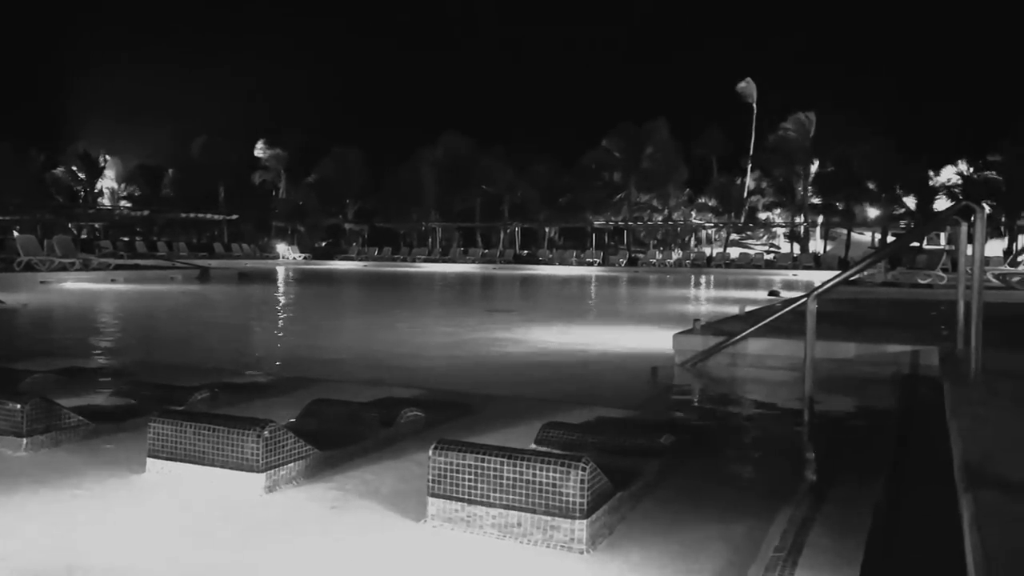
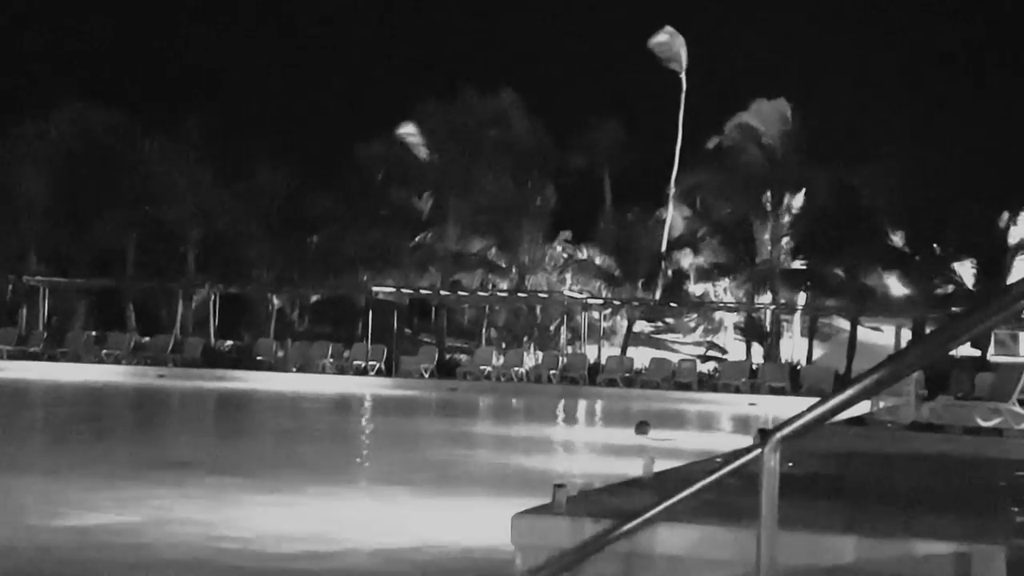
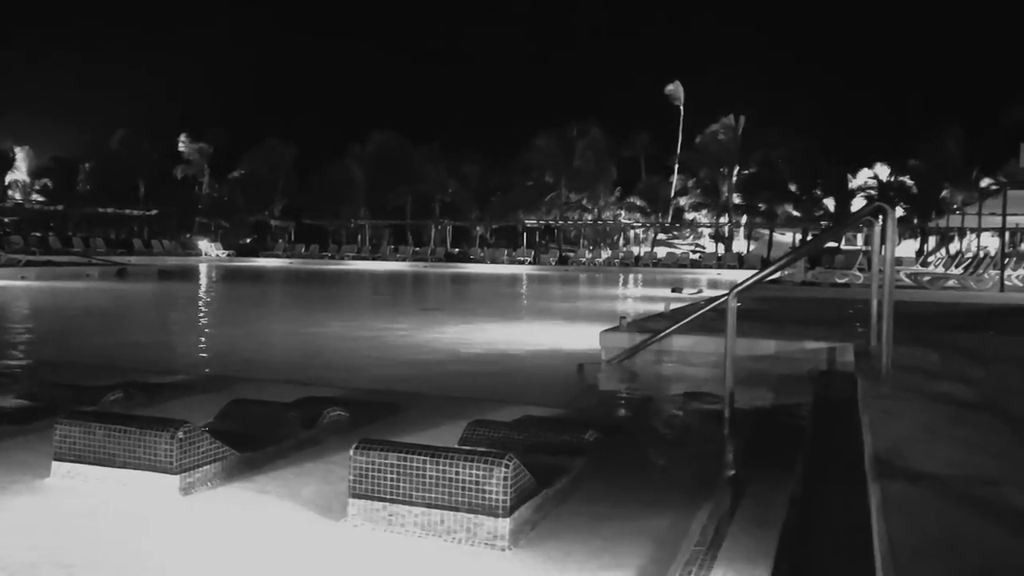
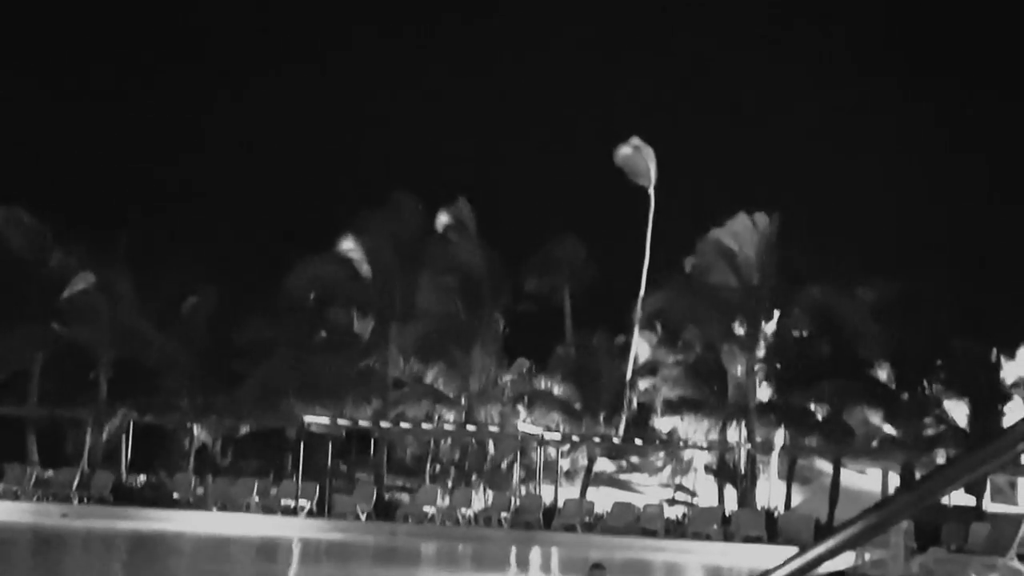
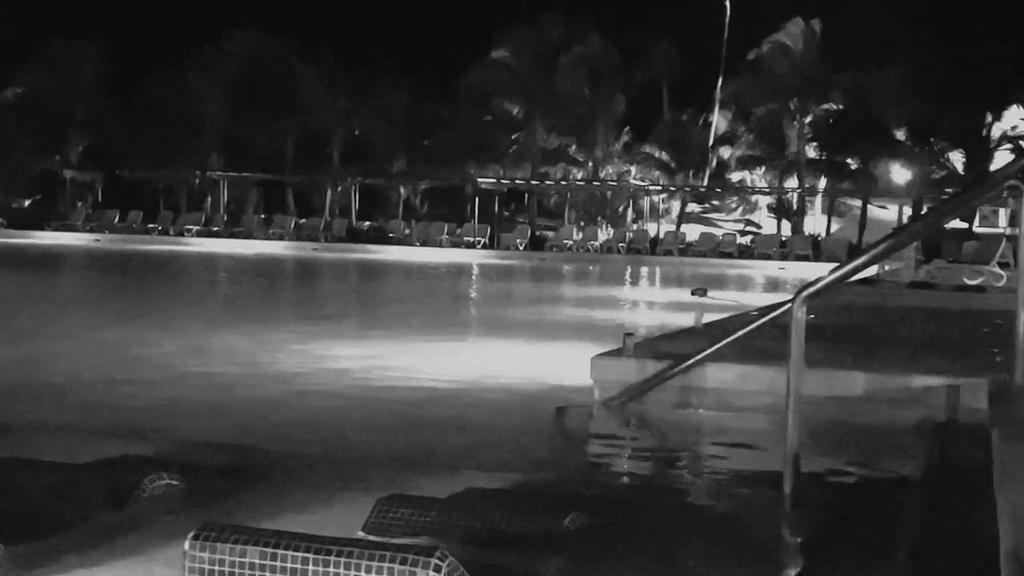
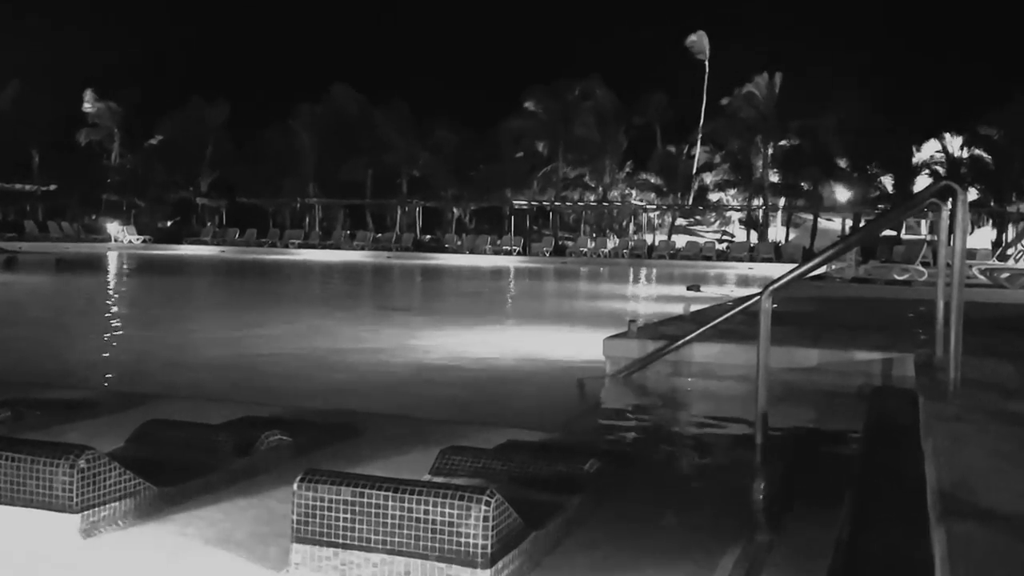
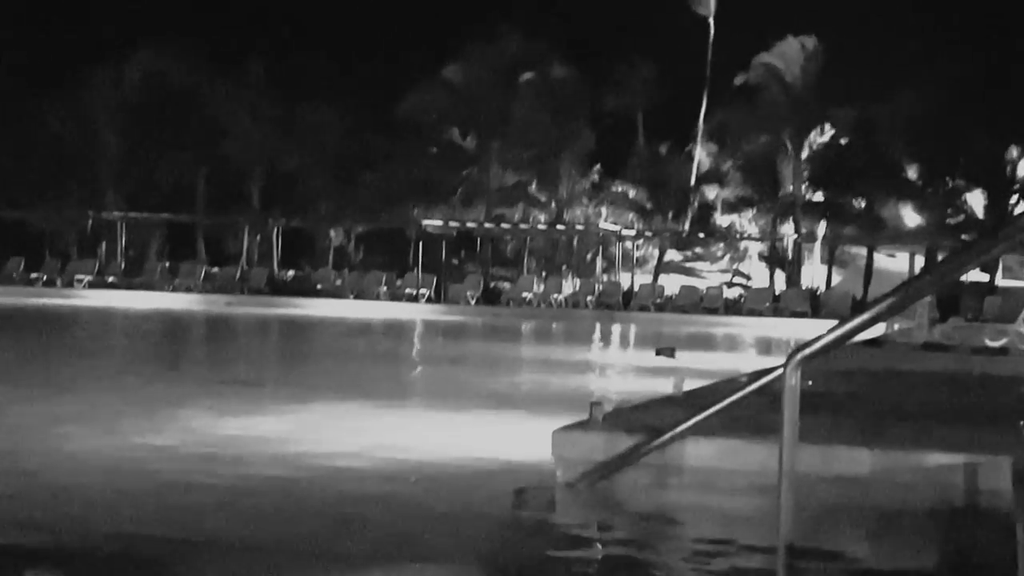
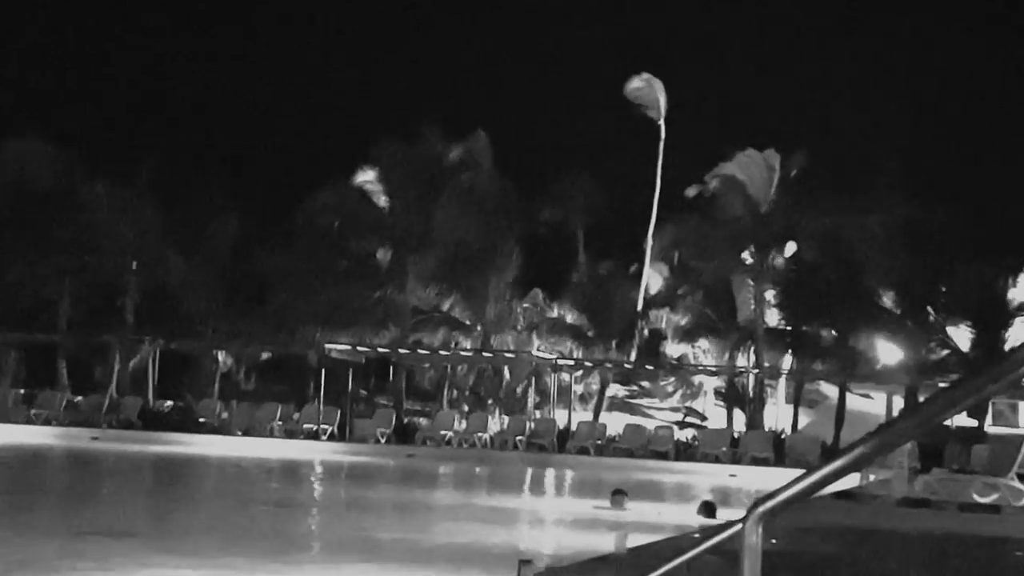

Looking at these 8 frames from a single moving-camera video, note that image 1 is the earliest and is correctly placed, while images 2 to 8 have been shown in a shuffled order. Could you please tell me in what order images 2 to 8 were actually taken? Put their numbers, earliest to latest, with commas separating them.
3, 6, 5, 7, 2, 8, 4
